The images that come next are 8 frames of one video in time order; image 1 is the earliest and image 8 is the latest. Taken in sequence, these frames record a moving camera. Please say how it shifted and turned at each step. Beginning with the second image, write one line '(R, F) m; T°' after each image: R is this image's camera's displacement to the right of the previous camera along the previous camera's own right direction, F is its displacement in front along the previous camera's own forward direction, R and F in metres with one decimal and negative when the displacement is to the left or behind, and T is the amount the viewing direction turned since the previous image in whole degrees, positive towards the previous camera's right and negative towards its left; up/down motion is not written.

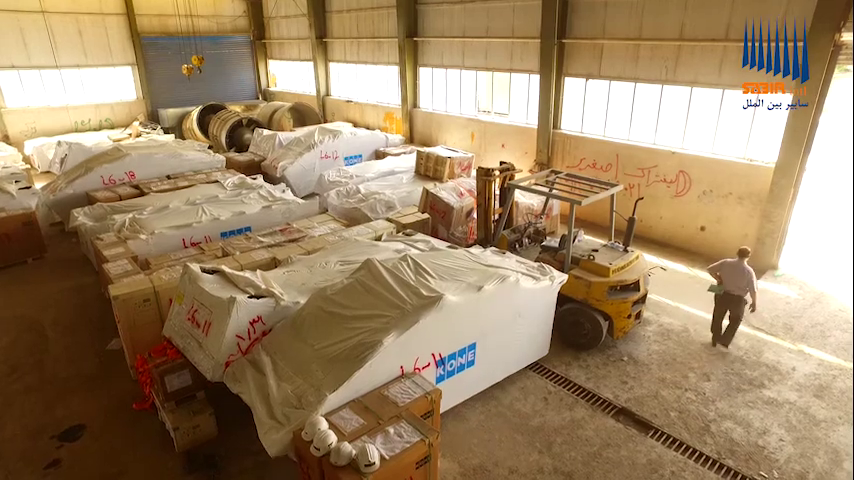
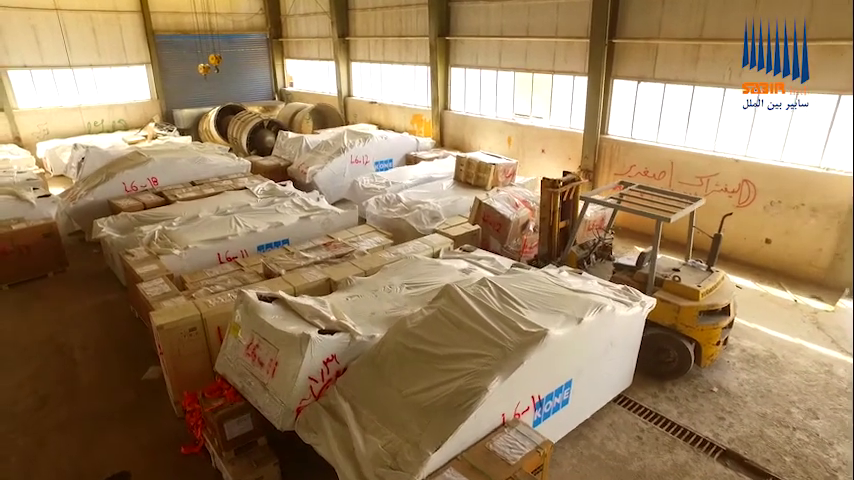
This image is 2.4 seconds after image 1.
(-0.5, +0.4) m; 0°
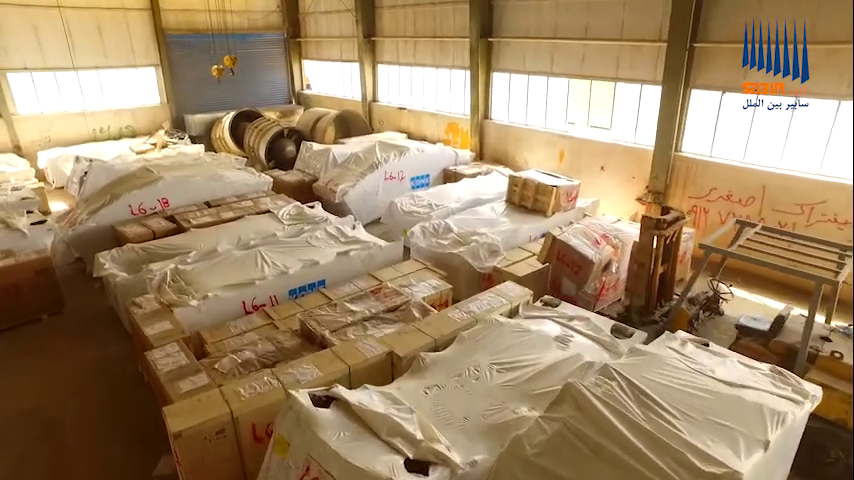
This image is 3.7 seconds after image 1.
(-0.4, +0.8) m; -1°
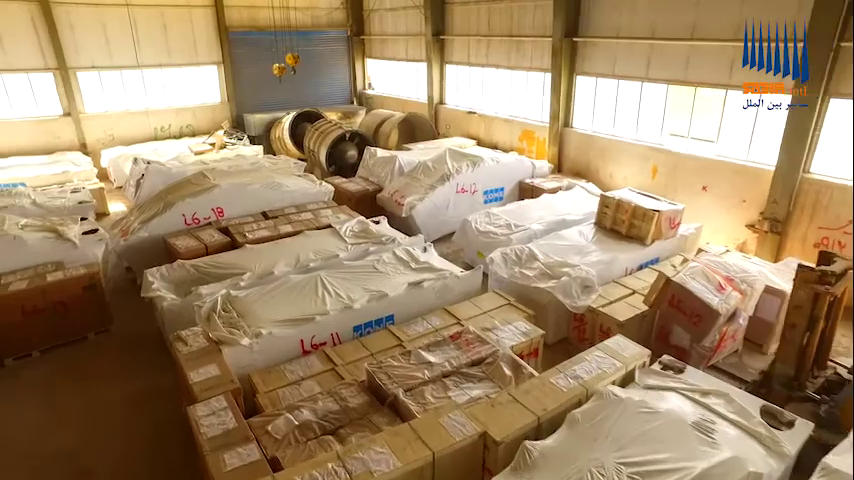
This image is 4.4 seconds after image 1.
(-0.2, +0.6) m; -5°
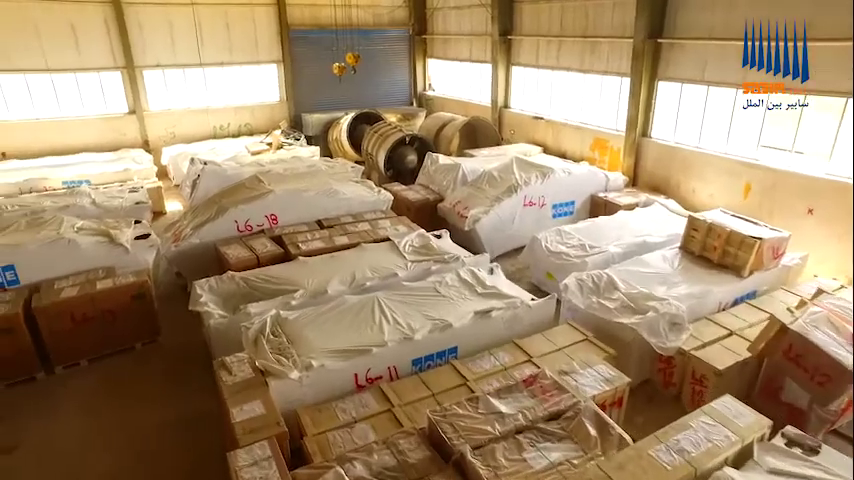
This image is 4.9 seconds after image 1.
(-0.1, +0.4) m; -5°
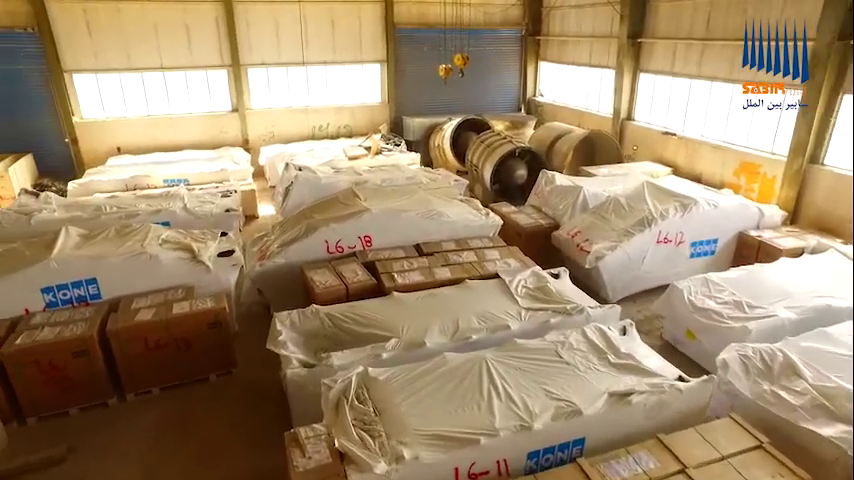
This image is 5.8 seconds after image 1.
(-0.2, +0.6) m; -9°
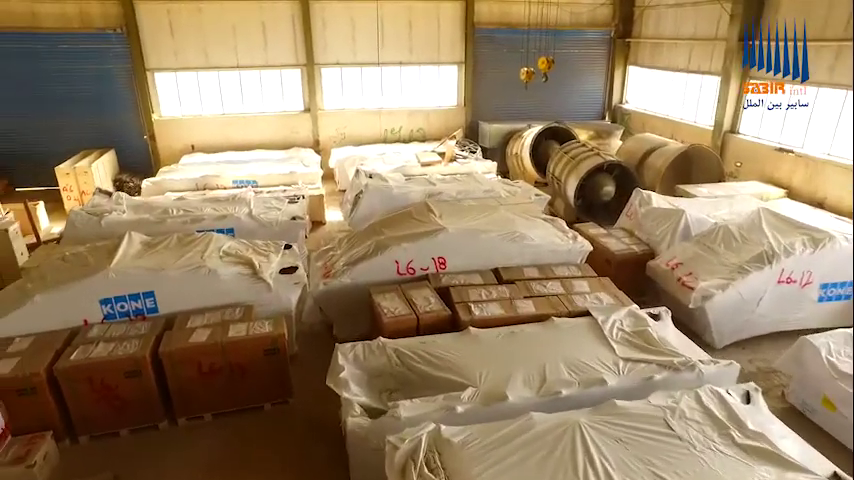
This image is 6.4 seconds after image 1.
(-0.1, +0.4) m; -6°
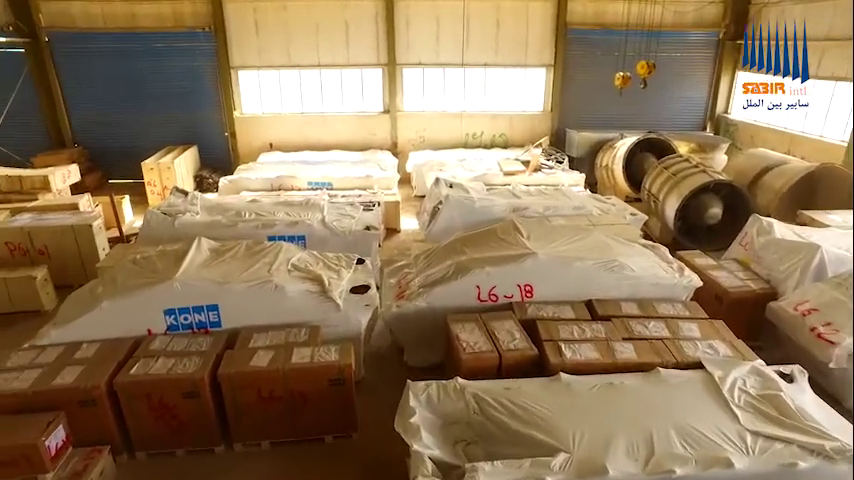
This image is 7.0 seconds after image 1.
(-0.1, +0.4) m; -7°
